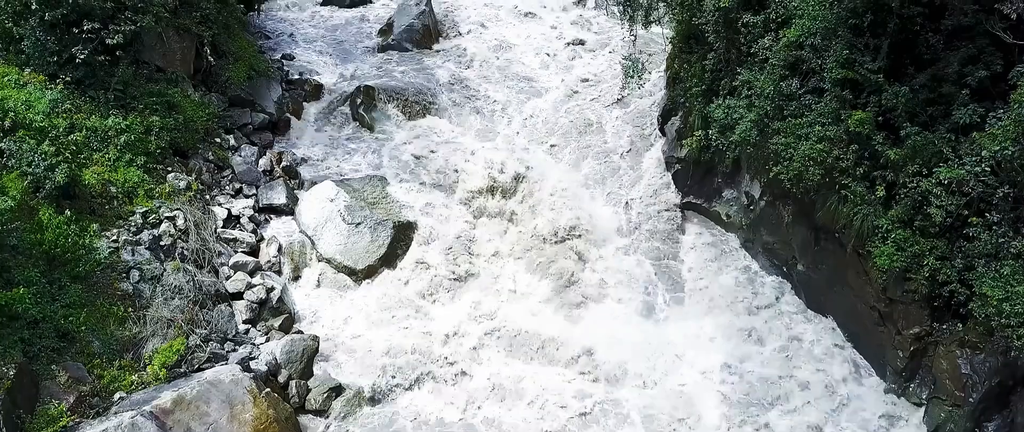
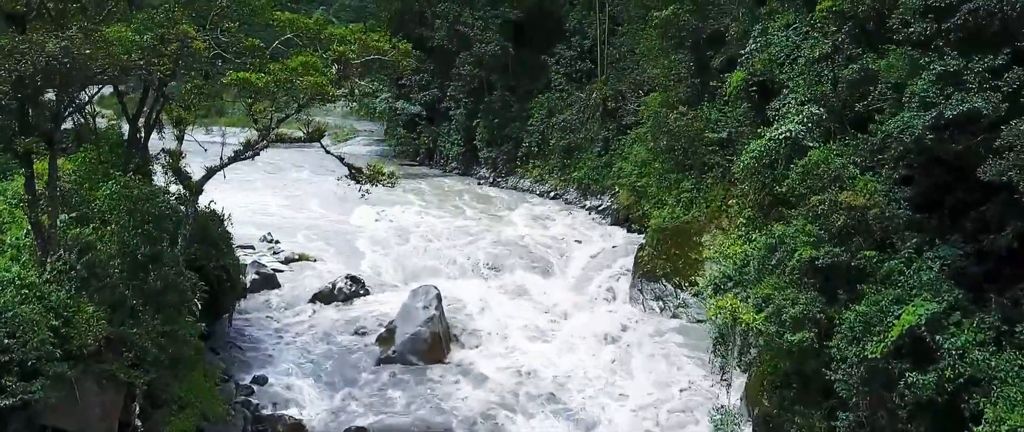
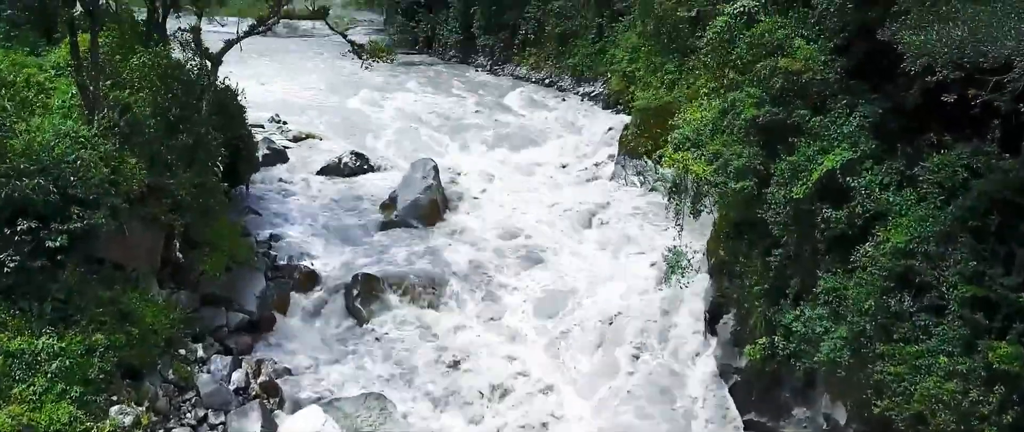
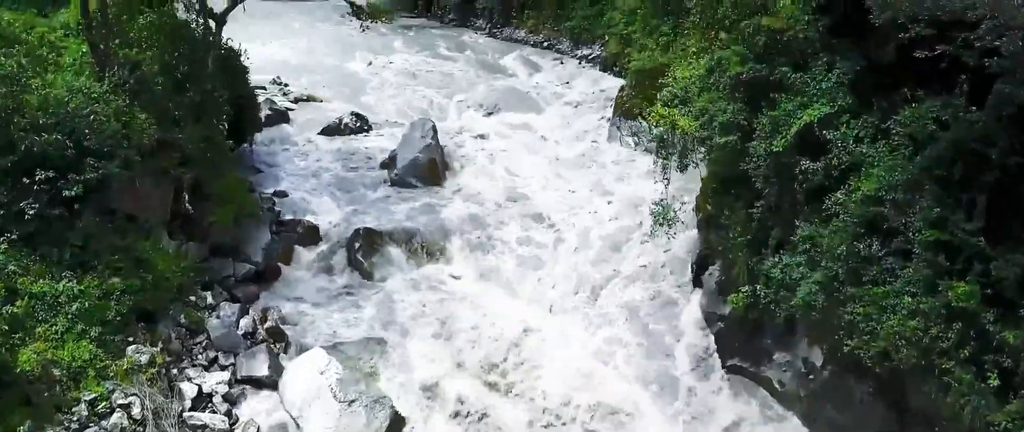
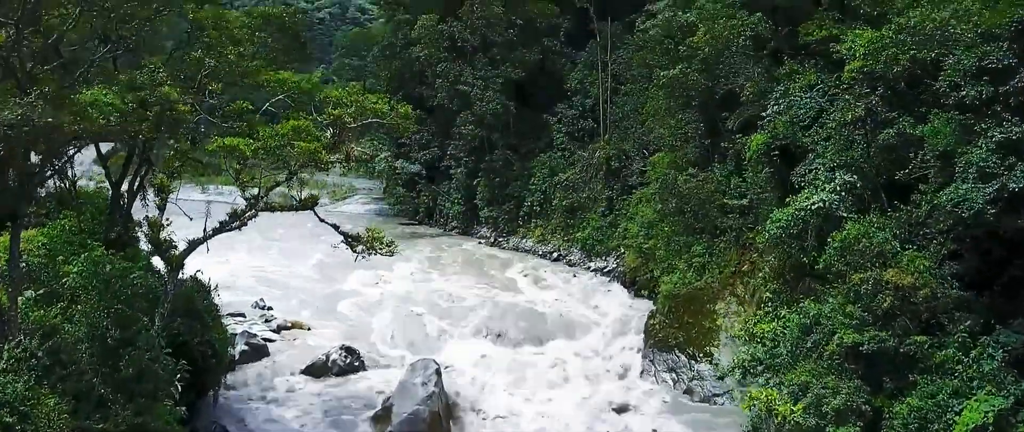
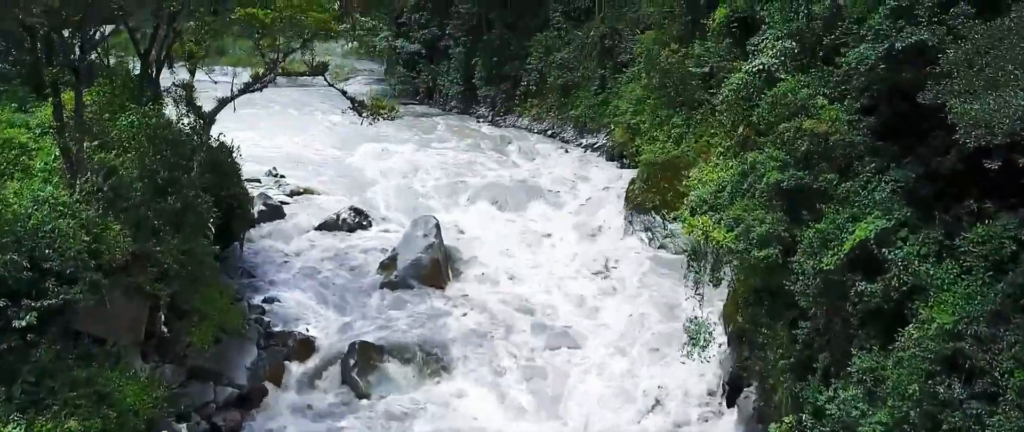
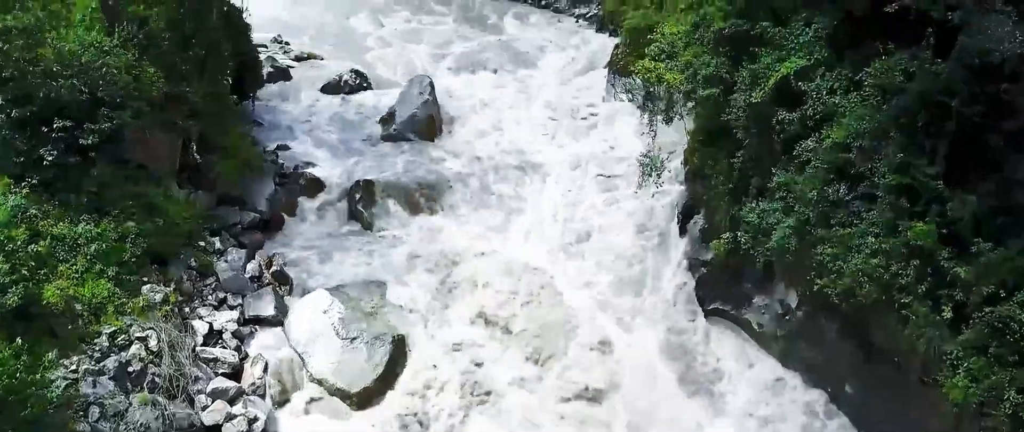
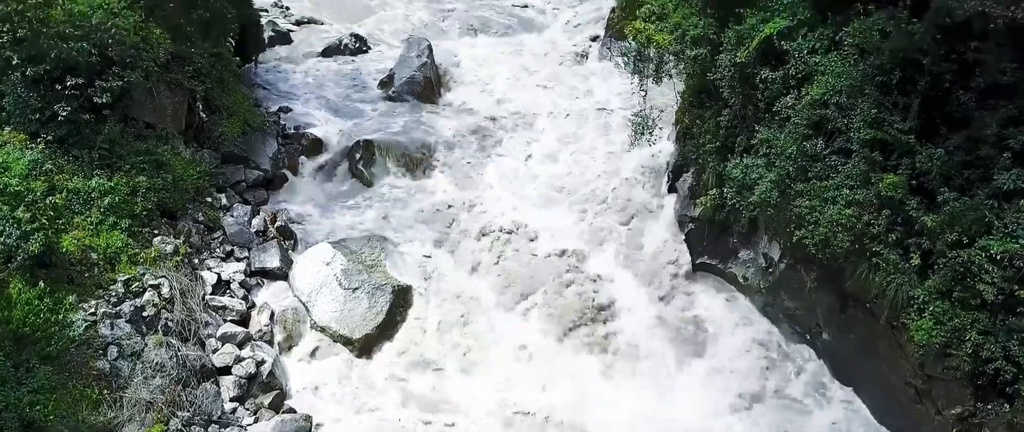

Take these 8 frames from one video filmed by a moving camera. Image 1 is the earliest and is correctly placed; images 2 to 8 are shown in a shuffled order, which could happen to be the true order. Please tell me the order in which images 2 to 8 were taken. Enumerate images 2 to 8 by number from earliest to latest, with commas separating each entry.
8, 7, 4, 3, 6, 2, 5
